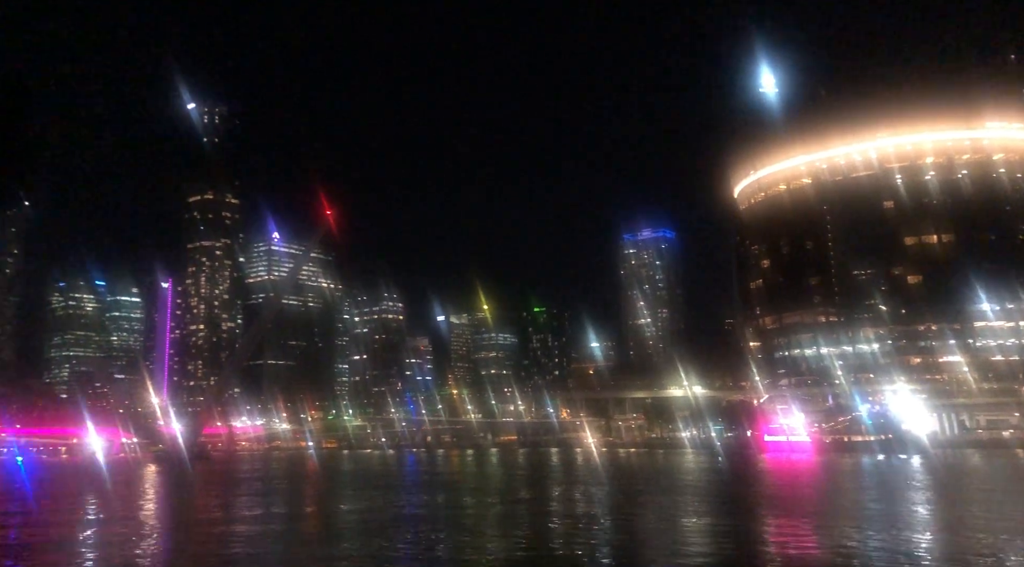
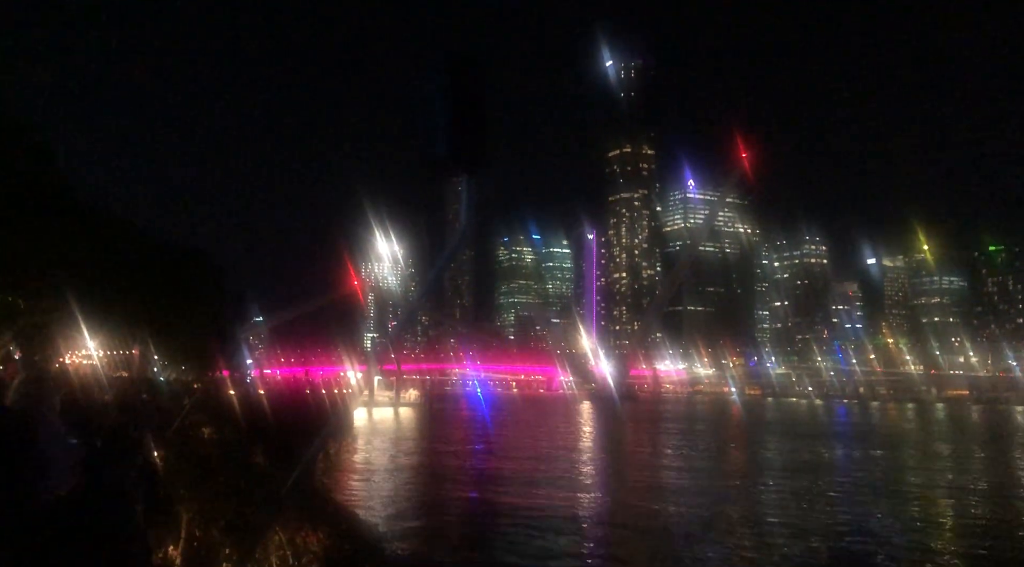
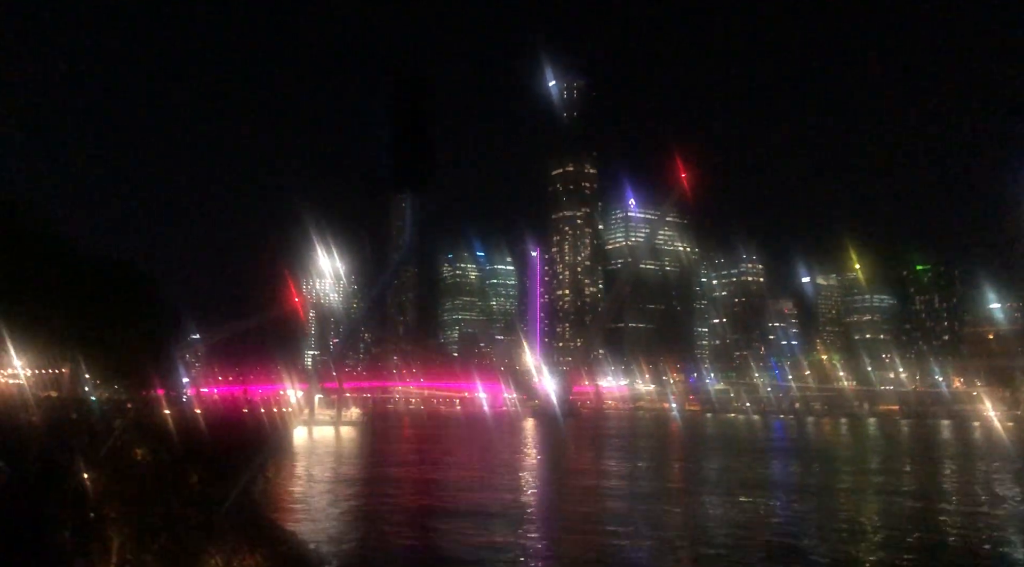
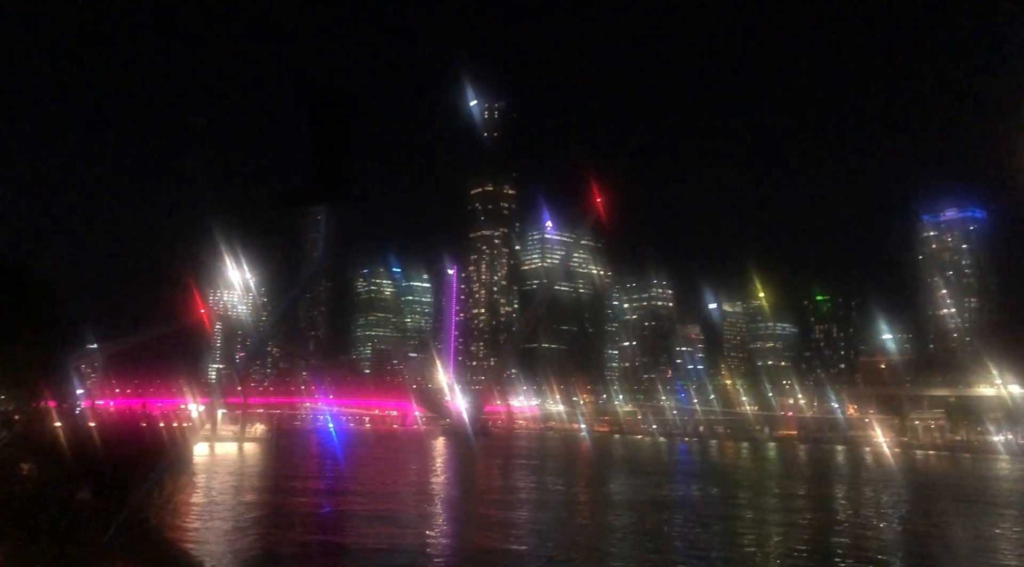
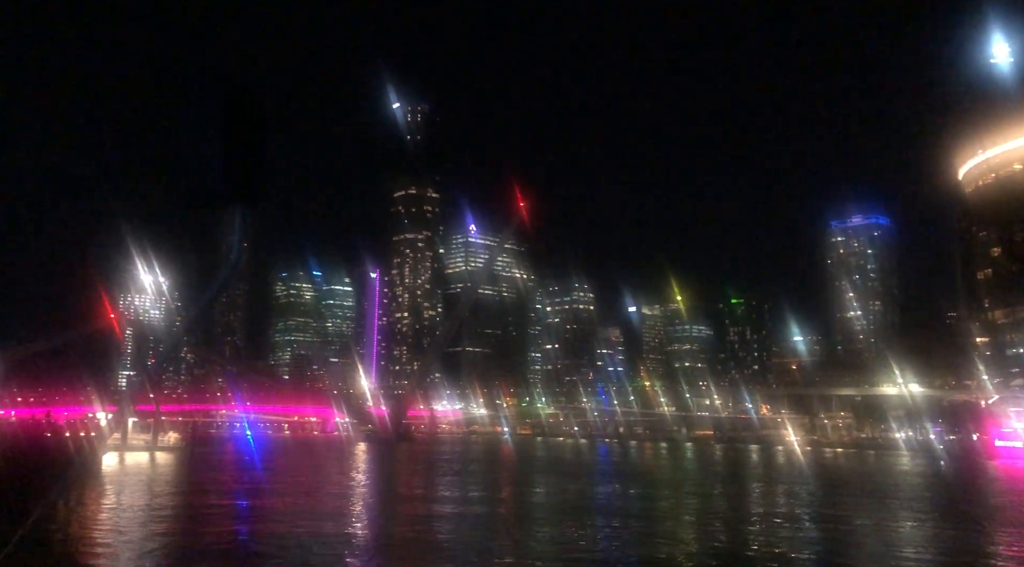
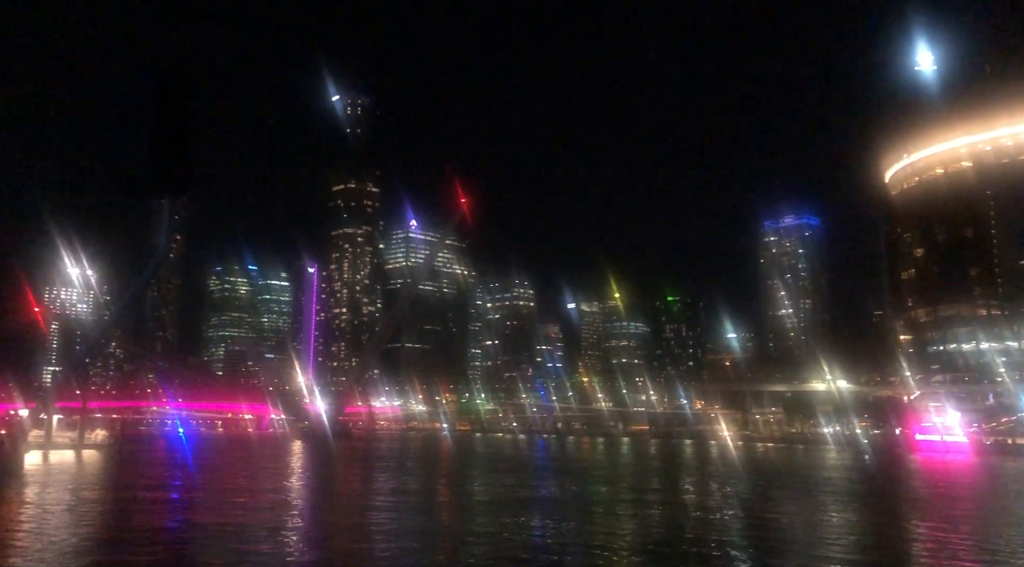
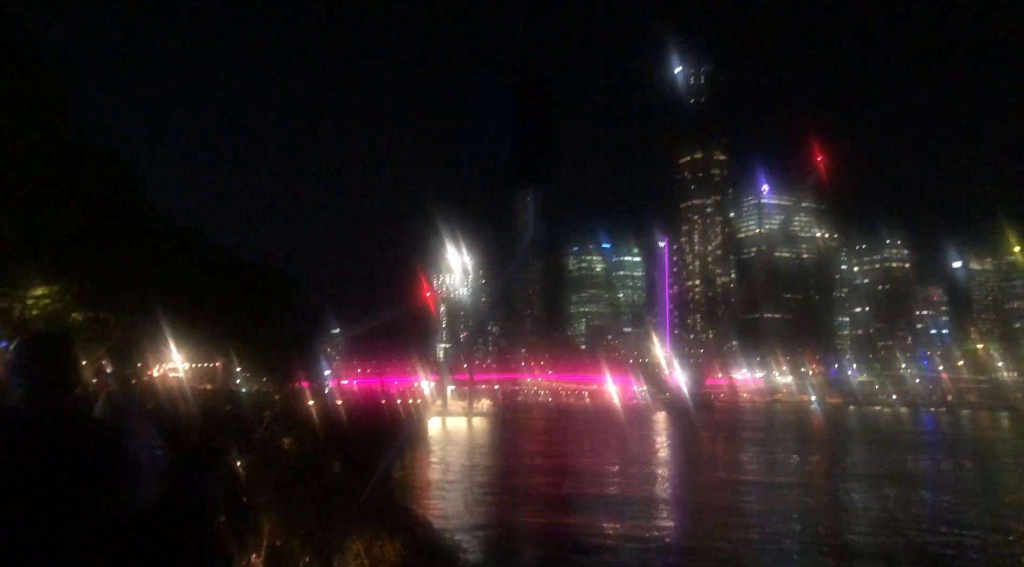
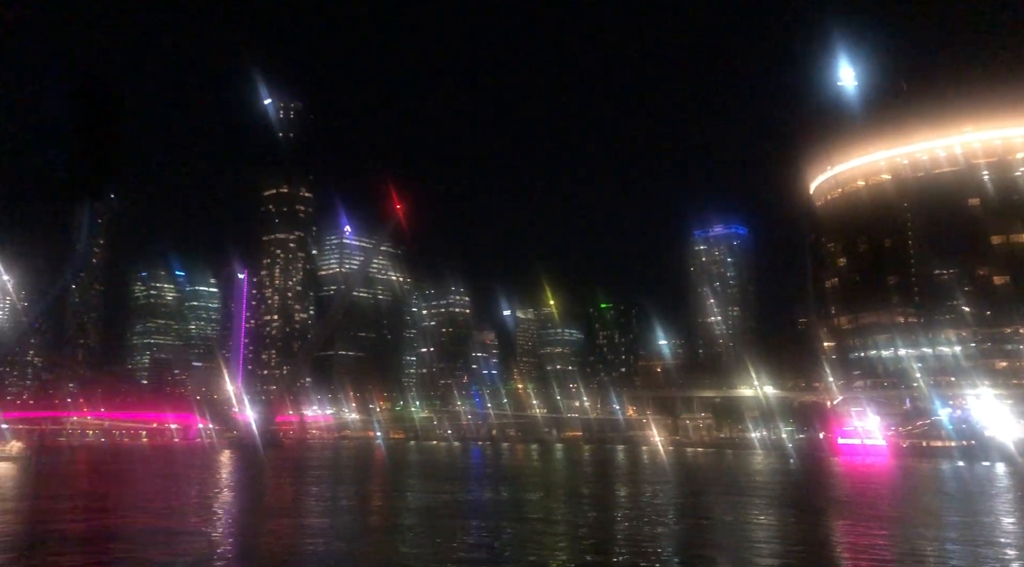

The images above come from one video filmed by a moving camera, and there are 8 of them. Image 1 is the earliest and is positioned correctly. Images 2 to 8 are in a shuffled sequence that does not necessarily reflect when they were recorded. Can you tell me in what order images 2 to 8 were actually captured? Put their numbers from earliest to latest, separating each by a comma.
8, 6, 5, 4, 3, 2, 7
